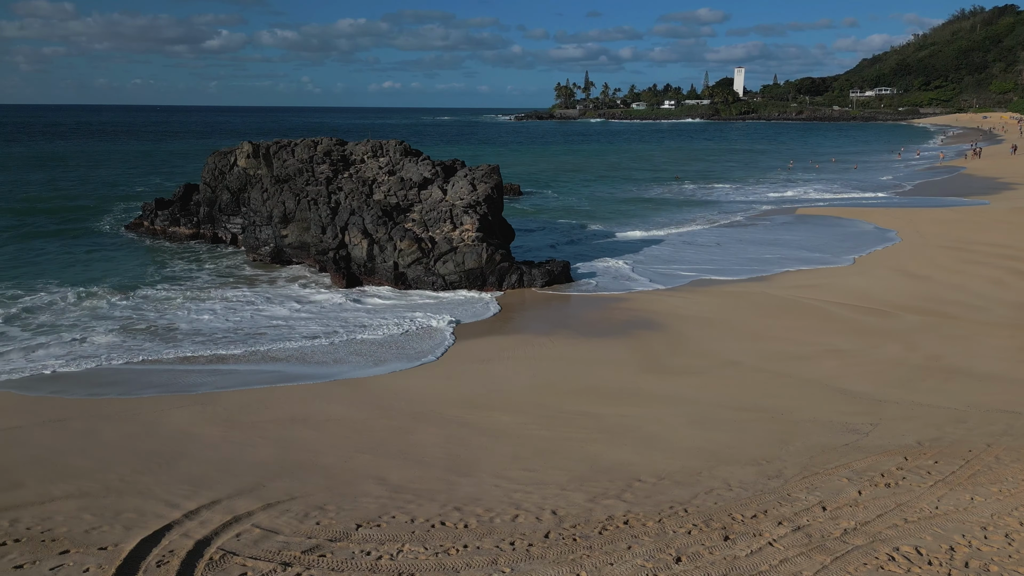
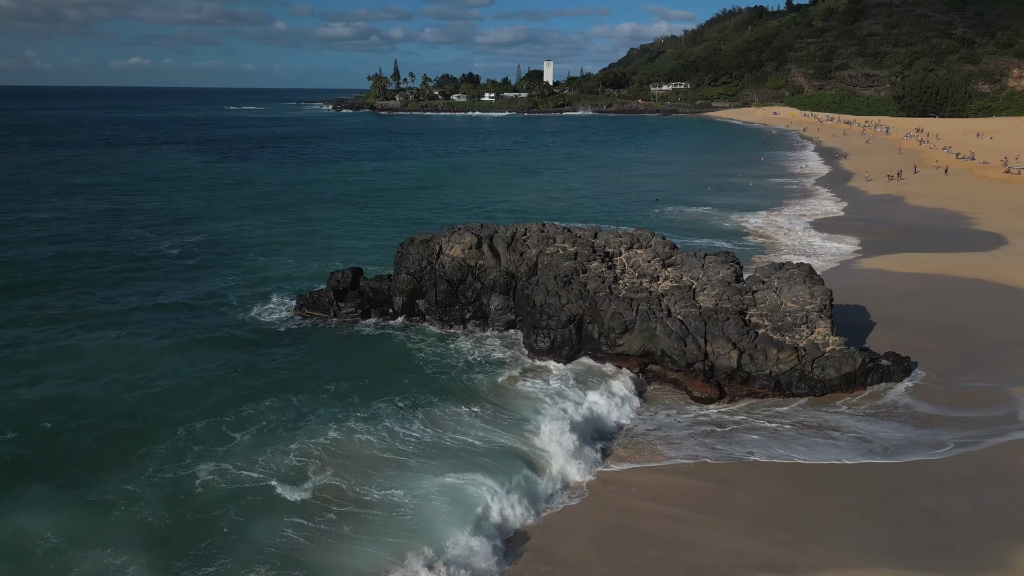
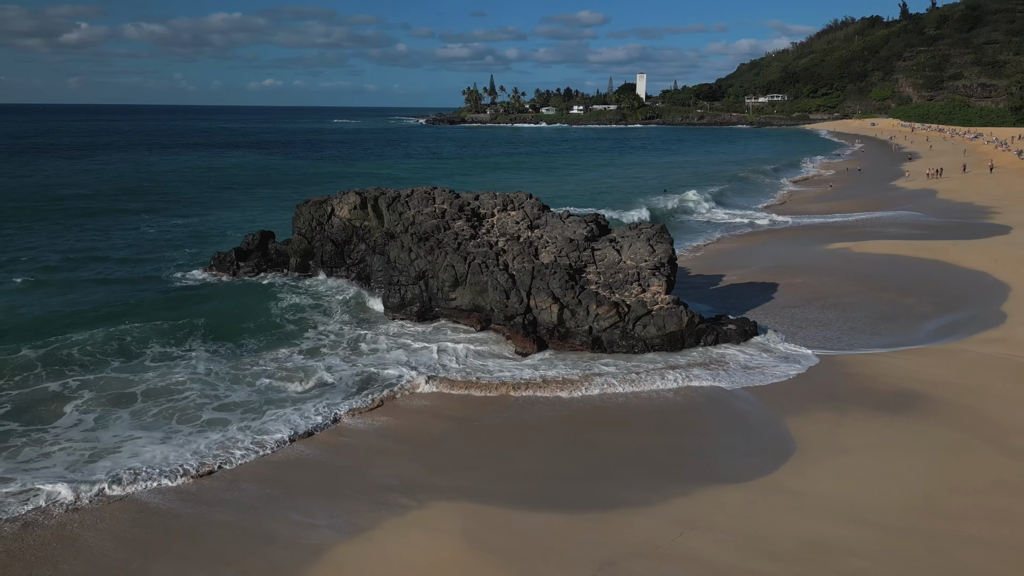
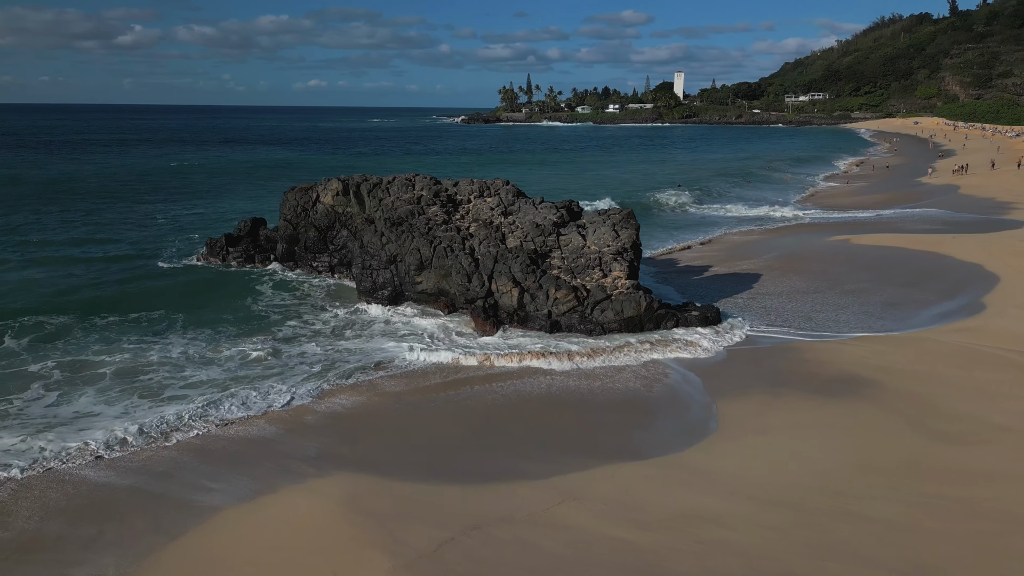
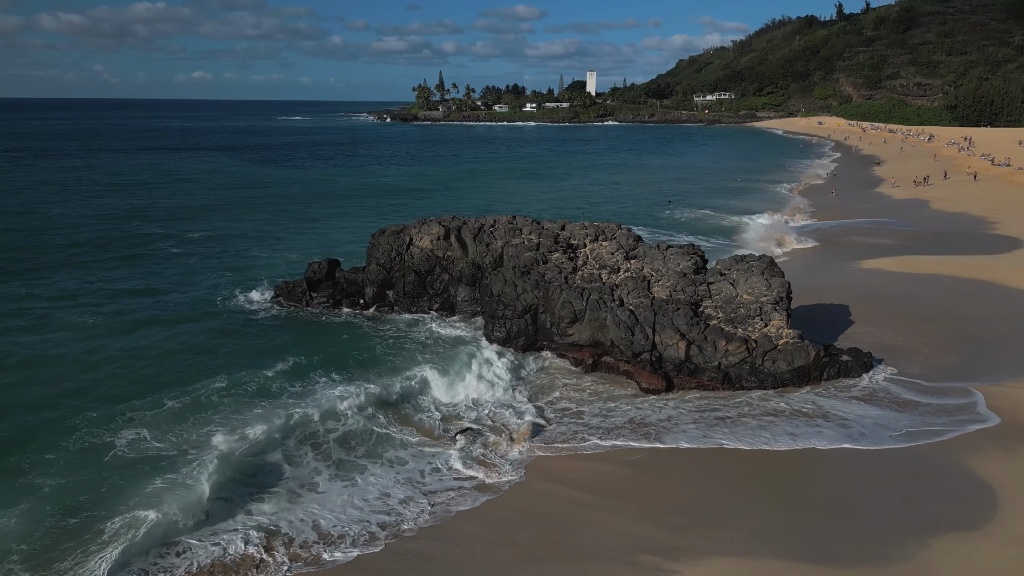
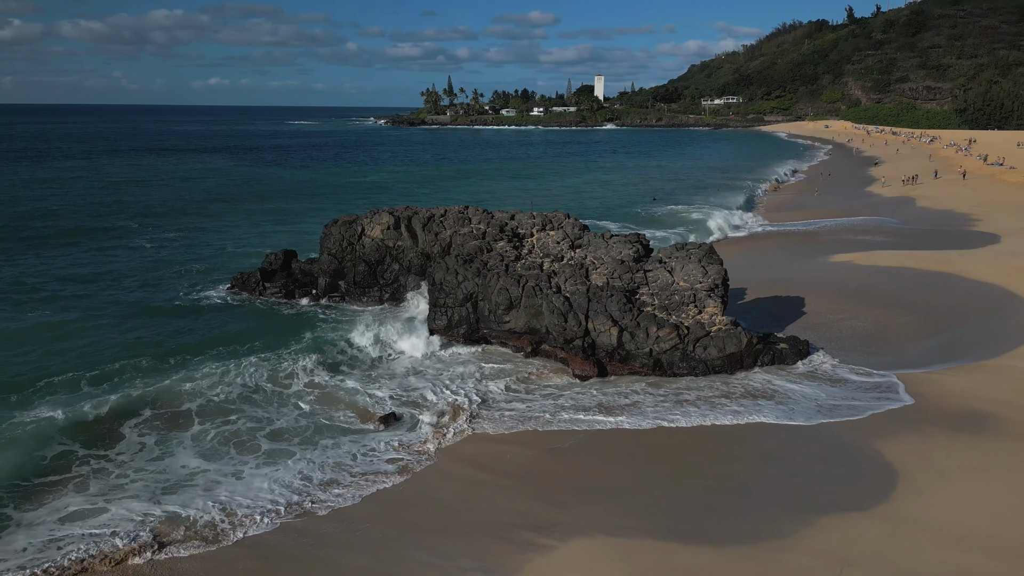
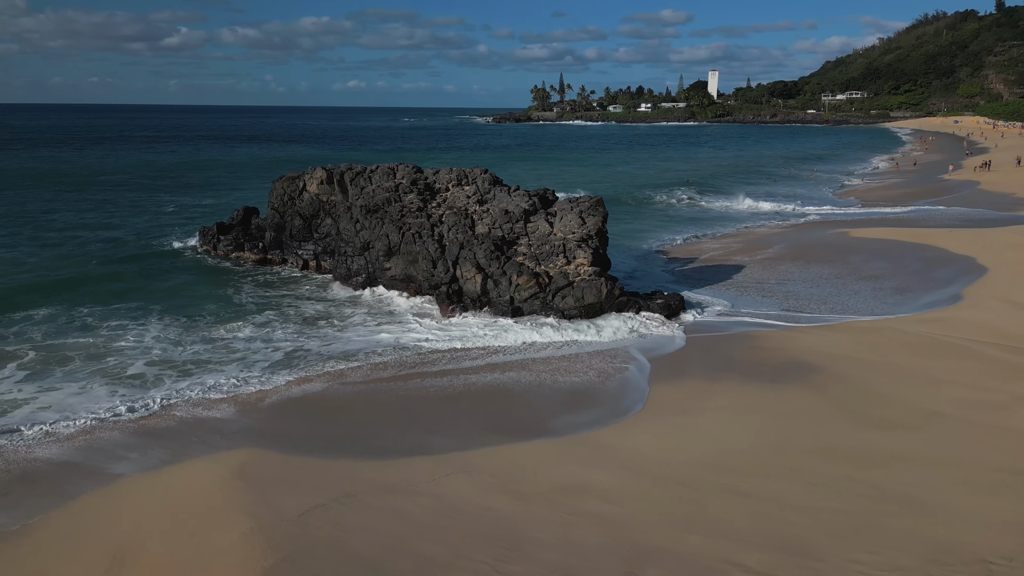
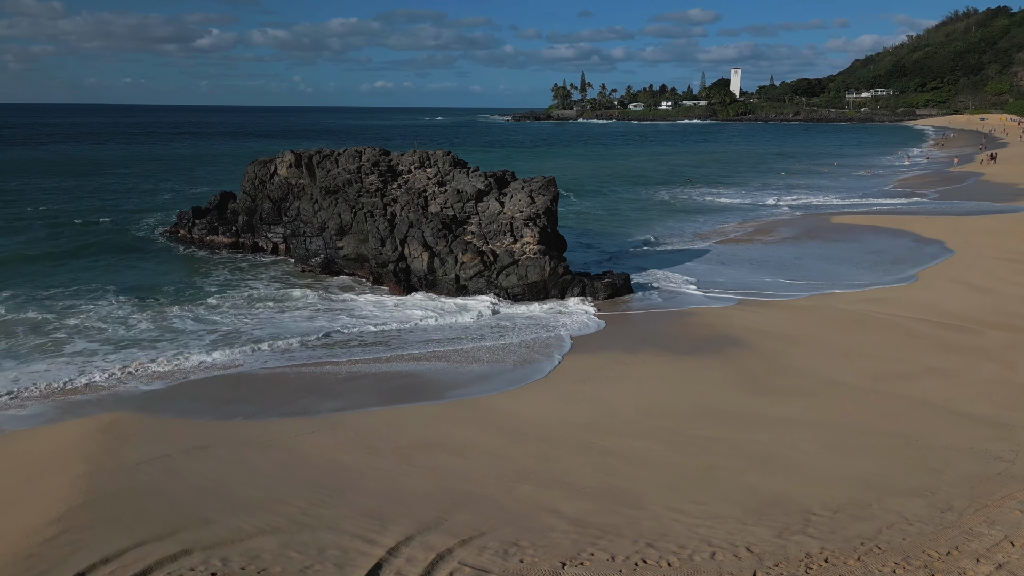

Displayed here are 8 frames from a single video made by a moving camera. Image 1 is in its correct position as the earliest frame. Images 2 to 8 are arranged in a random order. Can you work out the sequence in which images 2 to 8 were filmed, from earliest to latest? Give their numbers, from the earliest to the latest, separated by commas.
8, 7, 4, 3, 6, 5, 2
